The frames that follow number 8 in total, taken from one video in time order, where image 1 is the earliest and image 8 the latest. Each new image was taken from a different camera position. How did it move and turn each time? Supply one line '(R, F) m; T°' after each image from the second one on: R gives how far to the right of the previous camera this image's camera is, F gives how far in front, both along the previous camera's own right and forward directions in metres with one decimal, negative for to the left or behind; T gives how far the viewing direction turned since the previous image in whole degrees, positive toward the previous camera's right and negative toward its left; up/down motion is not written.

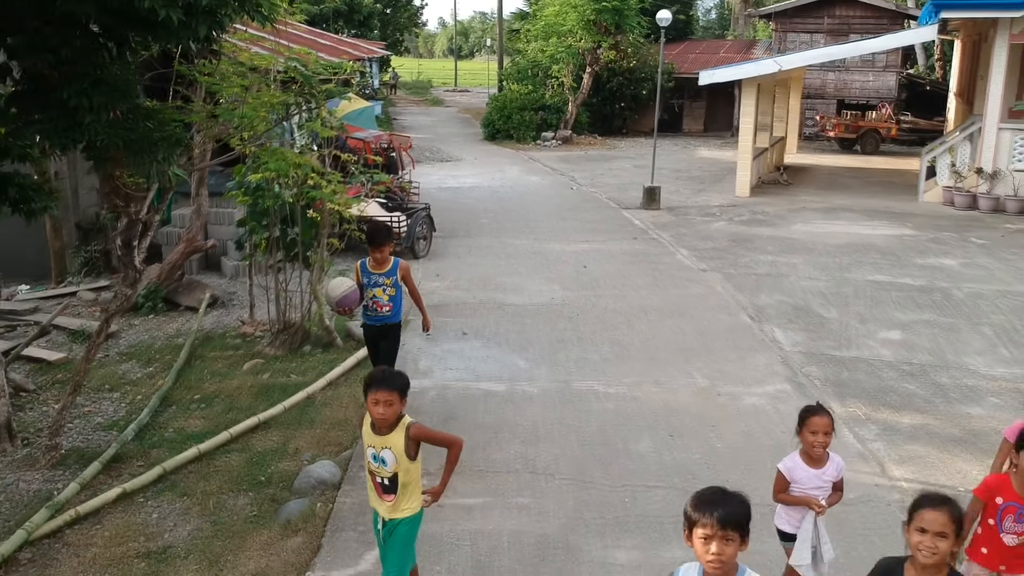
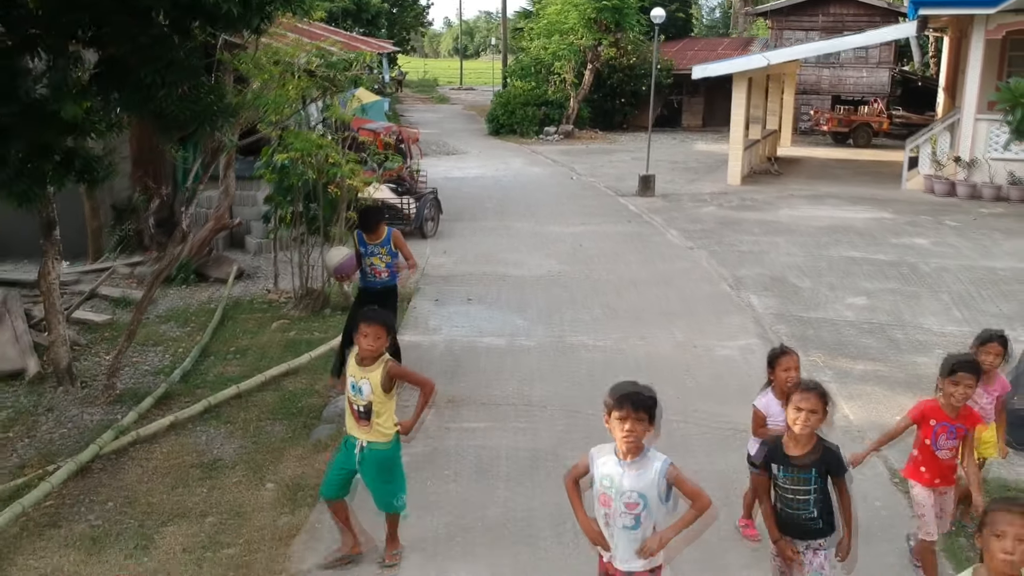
(+0.1, -0.8) m; 0°
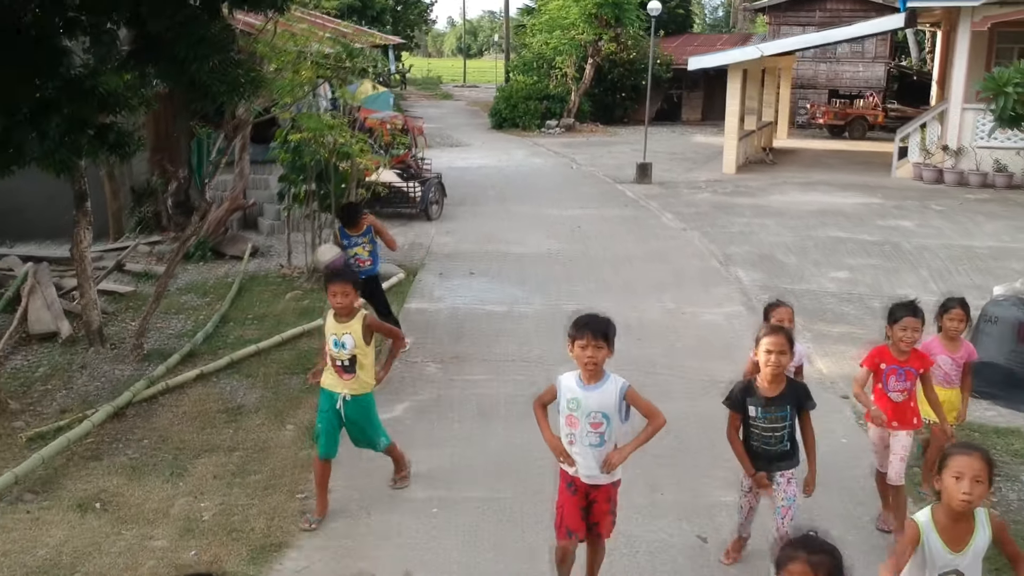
(0.0, -0.5) m; 0°
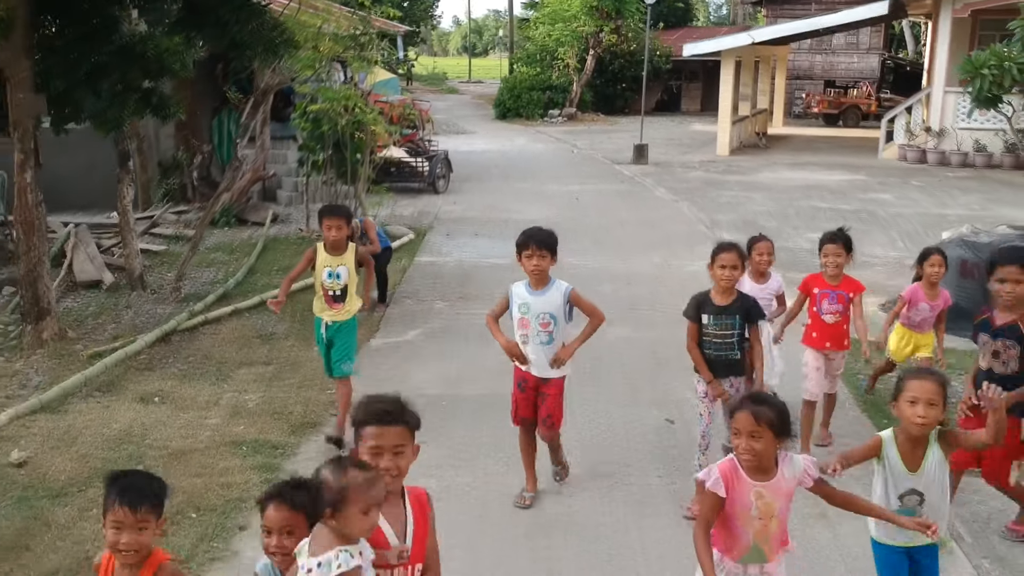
(0.0, -0.8) m; 0°
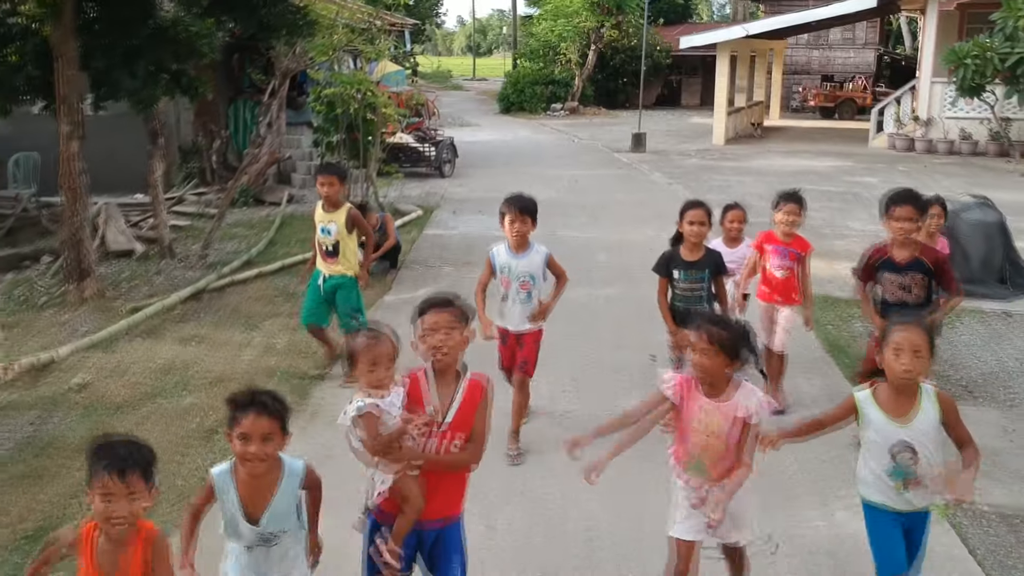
(0.0, -0.6) m; 0°
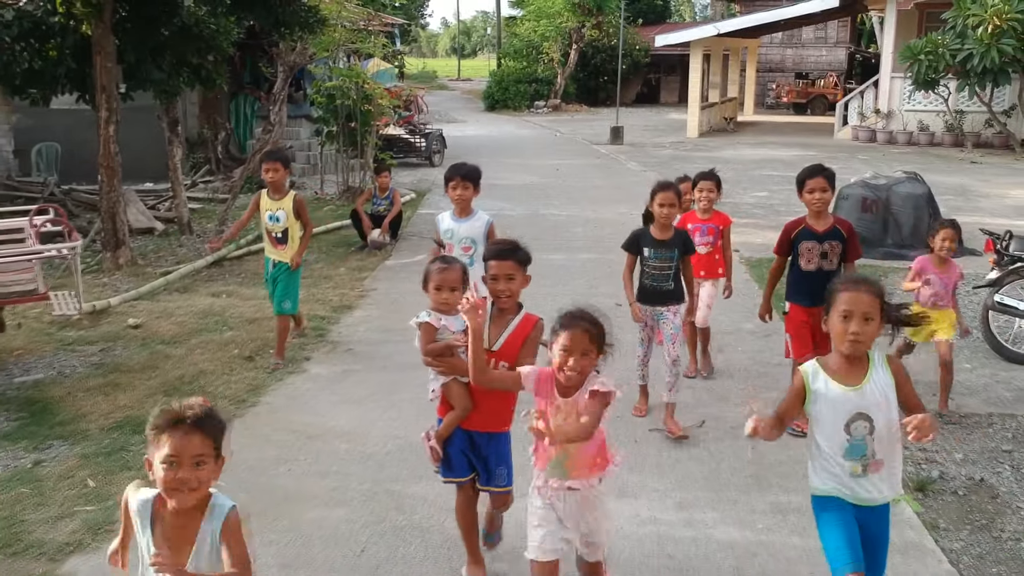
(0.0, -1.0) m; +1°
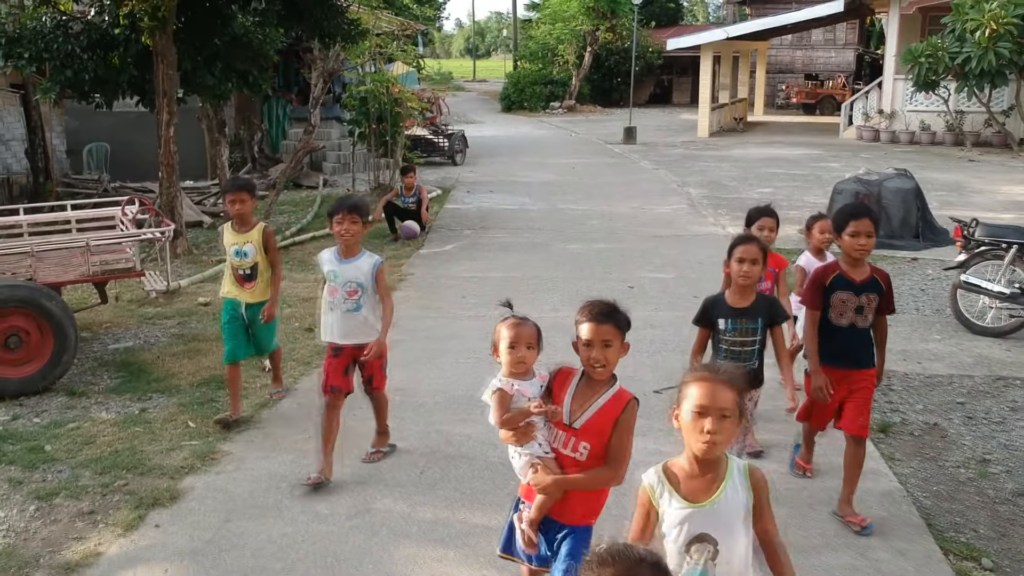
(-0.1, -0.8) m; -1°
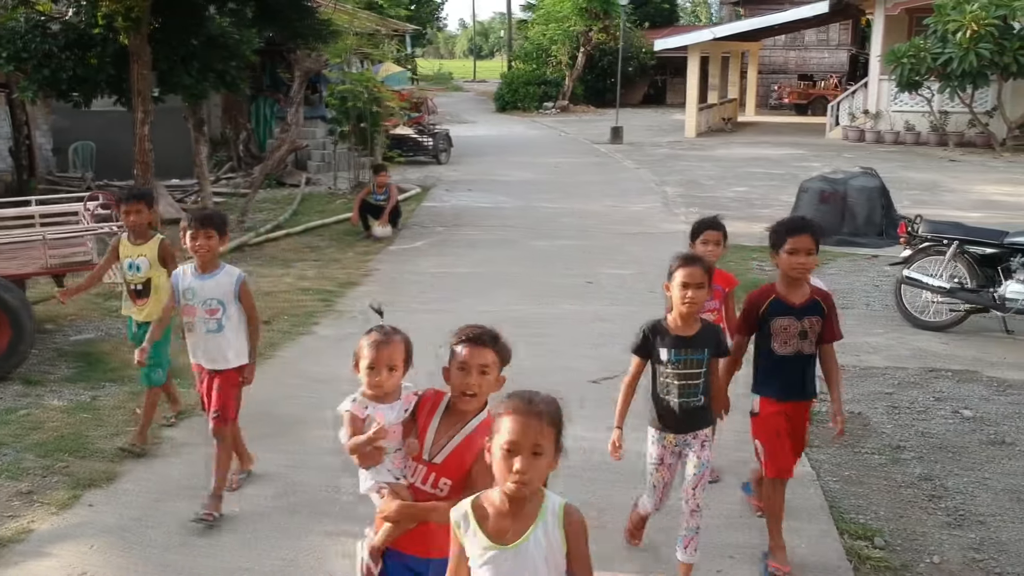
(+0.4, -0.1) m; 0°
